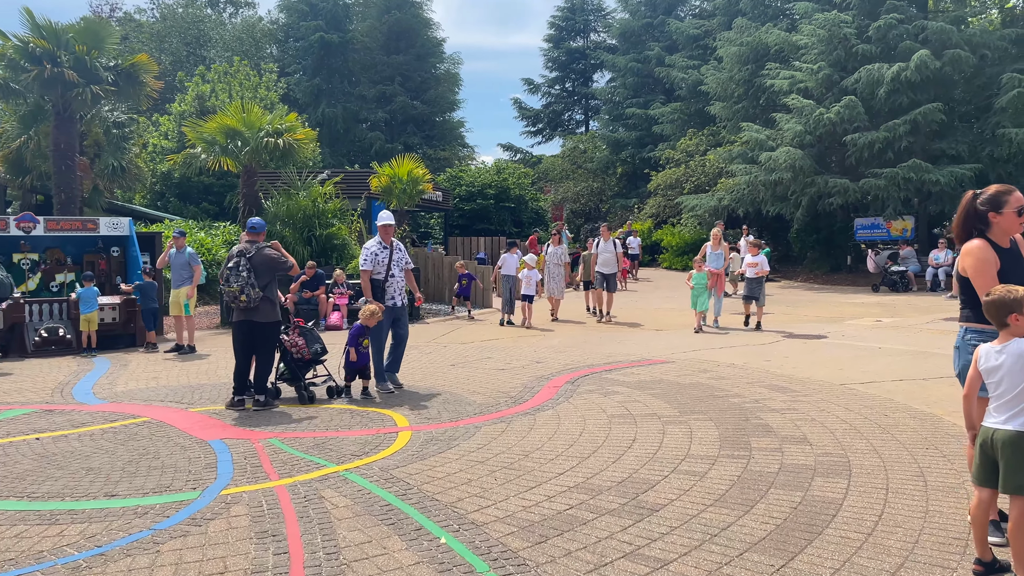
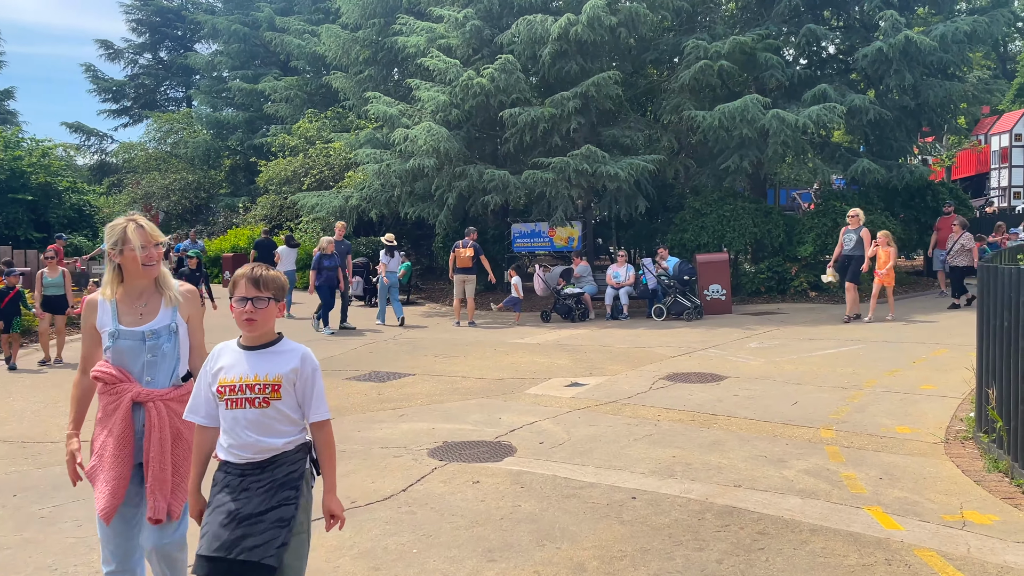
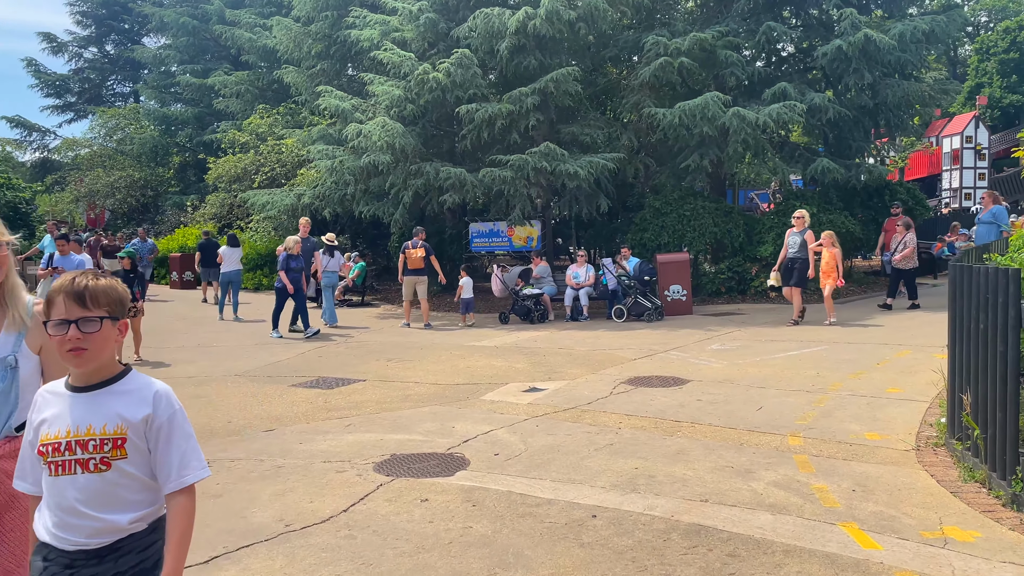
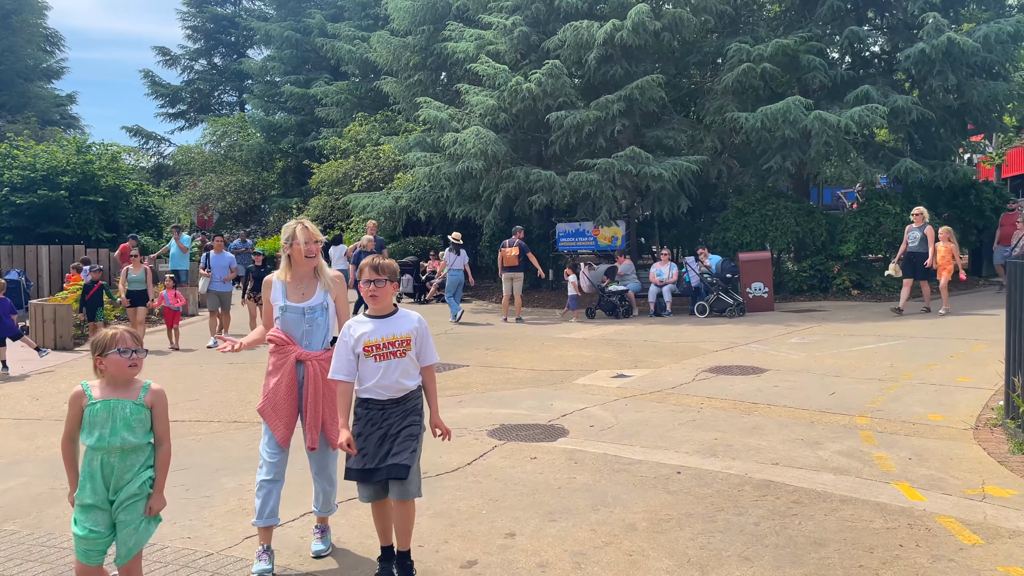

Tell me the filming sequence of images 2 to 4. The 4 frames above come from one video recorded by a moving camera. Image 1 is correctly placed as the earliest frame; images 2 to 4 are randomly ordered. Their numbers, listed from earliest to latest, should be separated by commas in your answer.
4, 2, 3
